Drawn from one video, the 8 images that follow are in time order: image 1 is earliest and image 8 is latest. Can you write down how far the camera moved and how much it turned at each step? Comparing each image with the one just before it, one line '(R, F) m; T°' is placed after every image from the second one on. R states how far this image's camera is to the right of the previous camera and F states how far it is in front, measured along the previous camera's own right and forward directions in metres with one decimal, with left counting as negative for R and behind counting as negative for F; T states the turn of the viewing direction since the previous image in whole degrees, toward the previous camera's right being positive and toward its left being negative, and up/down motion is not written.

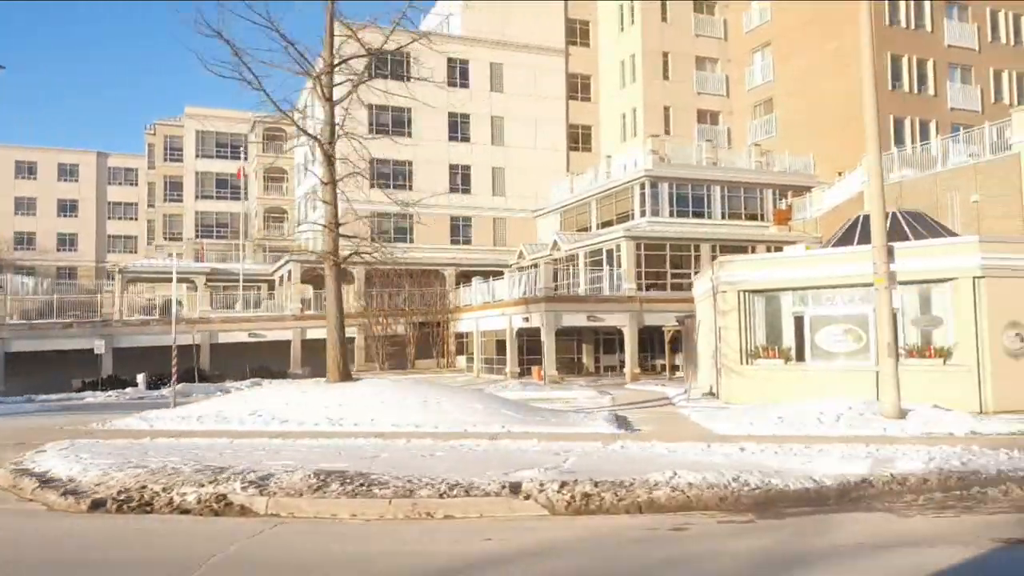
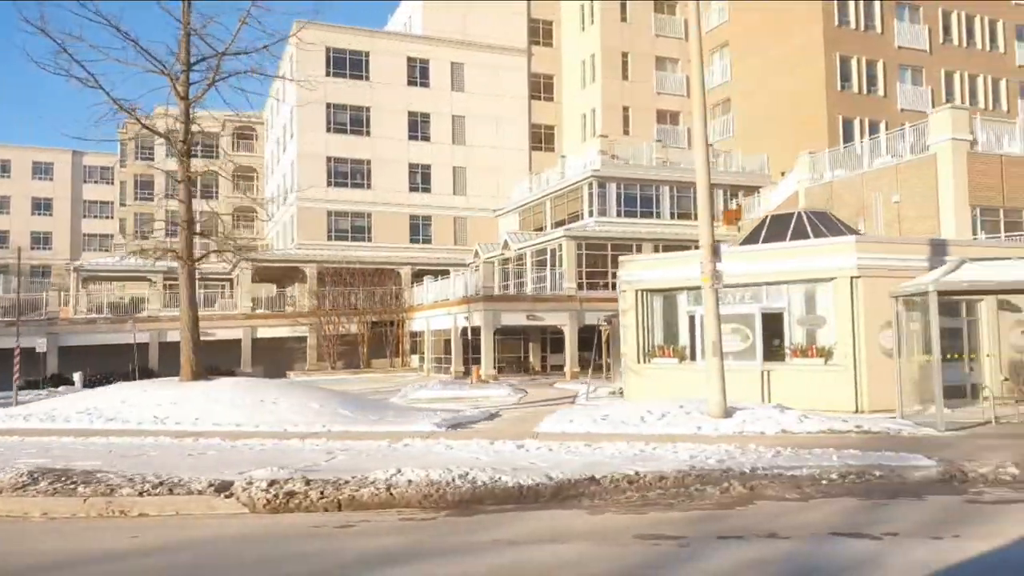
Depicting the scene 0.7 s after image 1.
(+2.2, 0.0) m; +1°
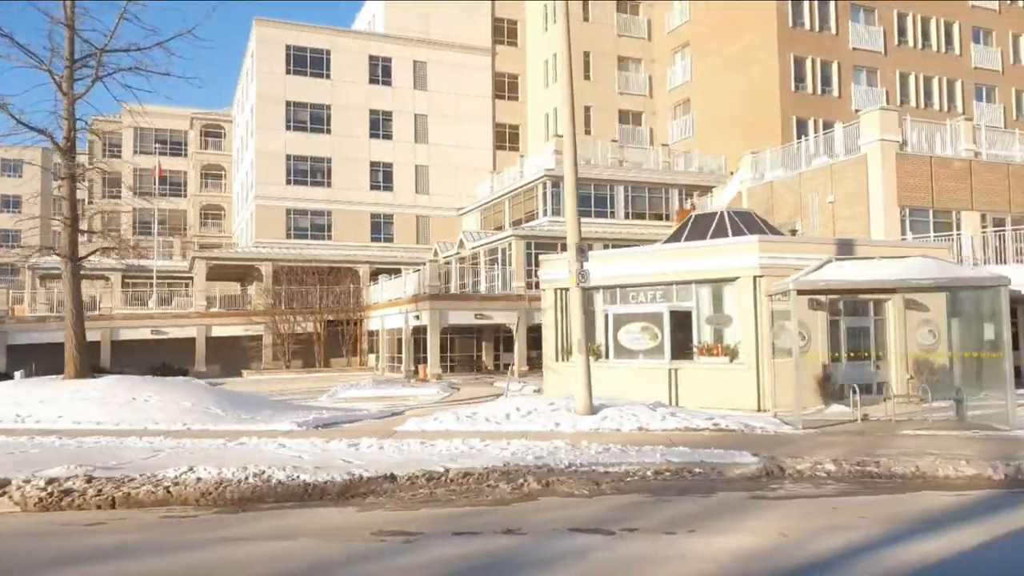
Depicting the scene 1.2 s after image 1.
(+1.6, 0.0) m; +1°
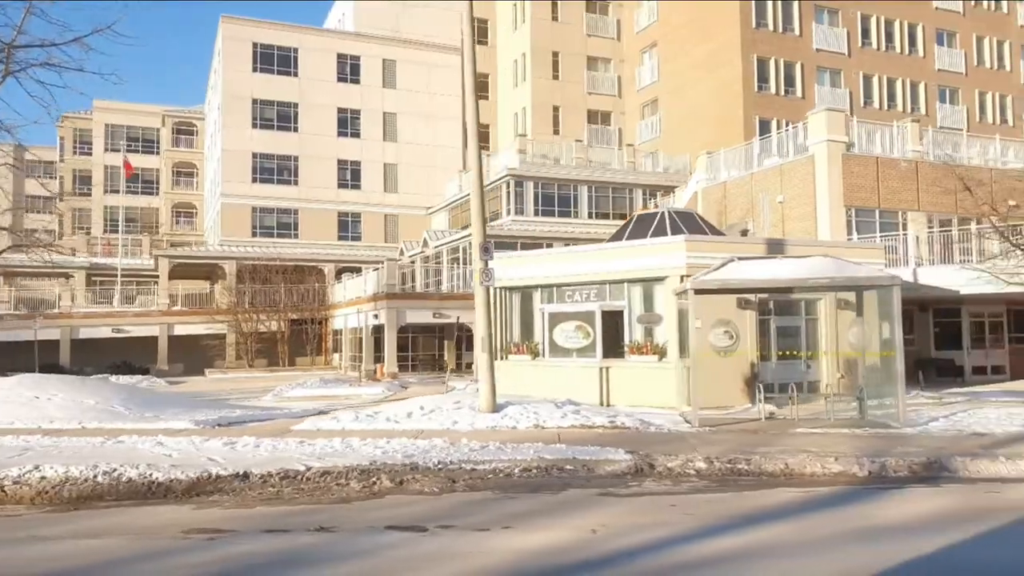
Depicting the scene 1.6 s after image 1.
(+1.1, 0.0) m; +1°
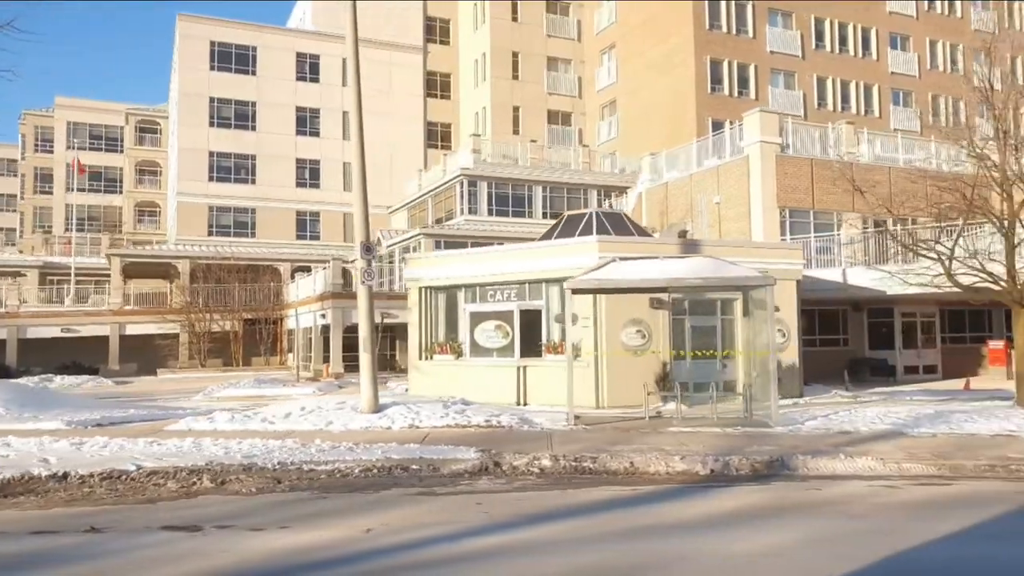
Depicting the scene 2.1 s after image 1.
(+1.3, 0.0) m; +1°
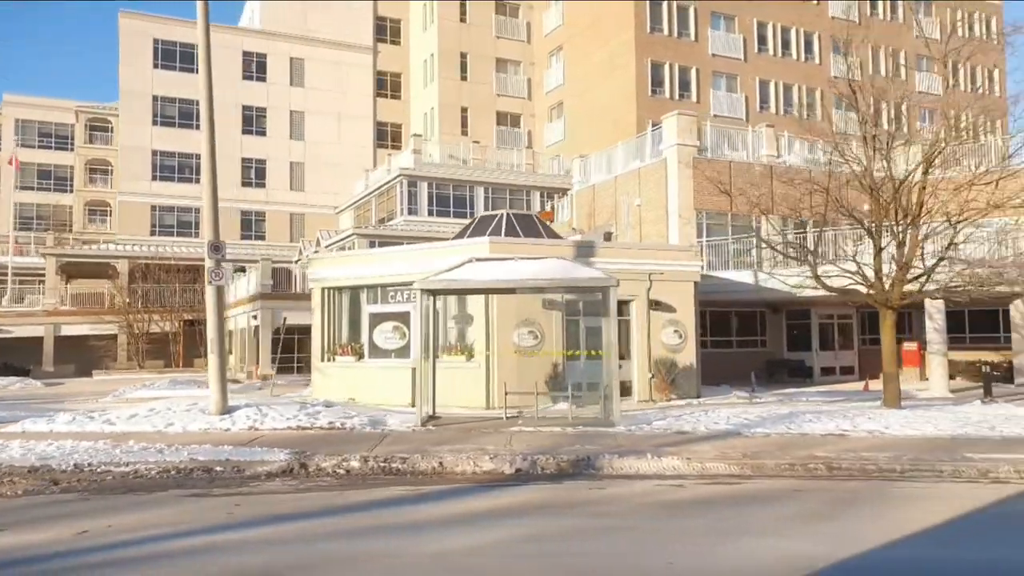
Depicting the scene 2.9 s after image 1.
(+1.7, 0.0) m; +2°
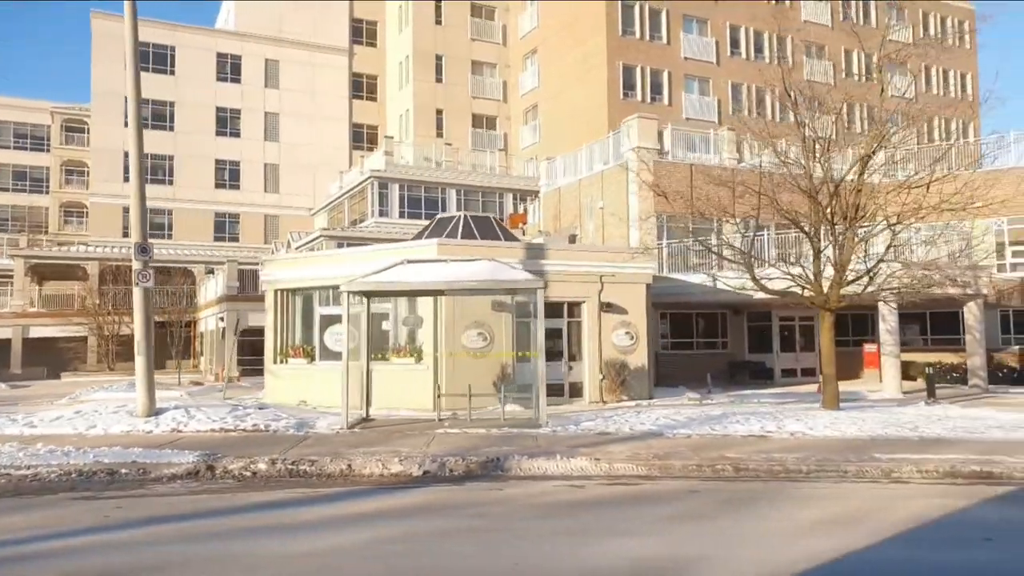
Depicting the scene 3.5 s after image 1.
(+0.8, 0.0) m; +1°
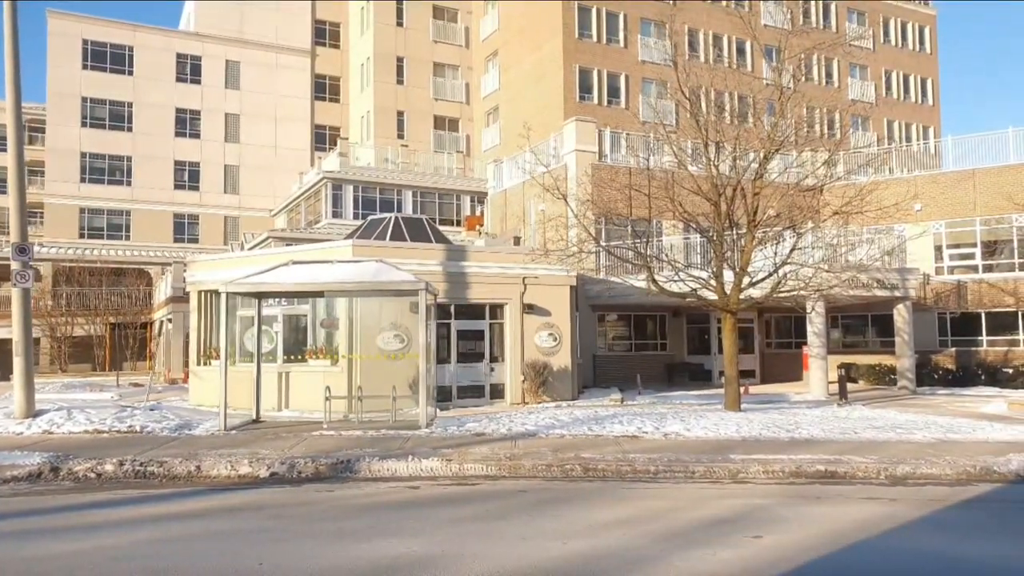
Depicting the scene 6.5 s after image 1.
(+1.3, 0.0) m; +1°
